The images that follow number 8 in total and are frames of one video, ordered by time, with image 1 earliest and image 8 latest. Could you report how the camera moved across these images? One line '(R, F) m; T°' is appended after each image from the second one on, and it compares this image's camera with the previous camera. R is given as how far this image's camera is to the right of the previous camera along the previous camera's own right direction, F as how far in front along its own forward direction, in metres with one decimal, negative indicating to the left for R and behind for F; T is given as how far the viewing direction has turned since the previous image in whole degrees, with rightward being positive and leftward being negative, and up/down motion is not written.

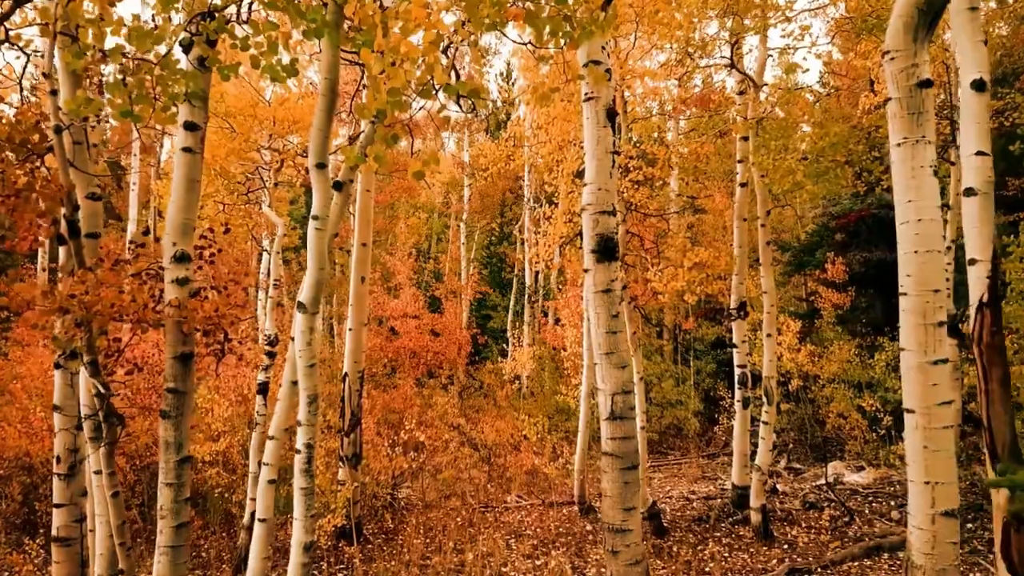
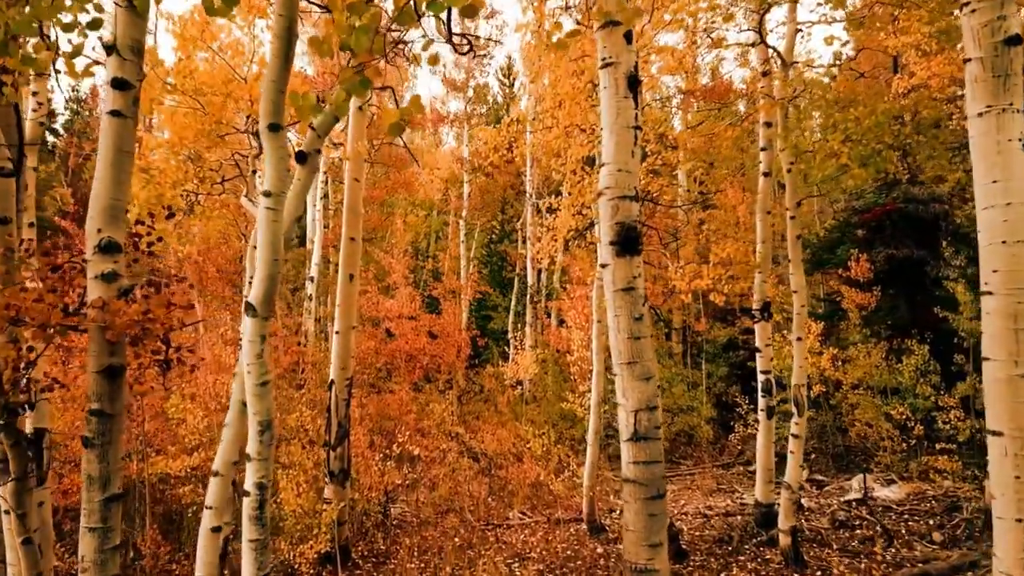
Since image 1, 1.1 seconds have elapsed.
(0.0, +0.9) m; 0°
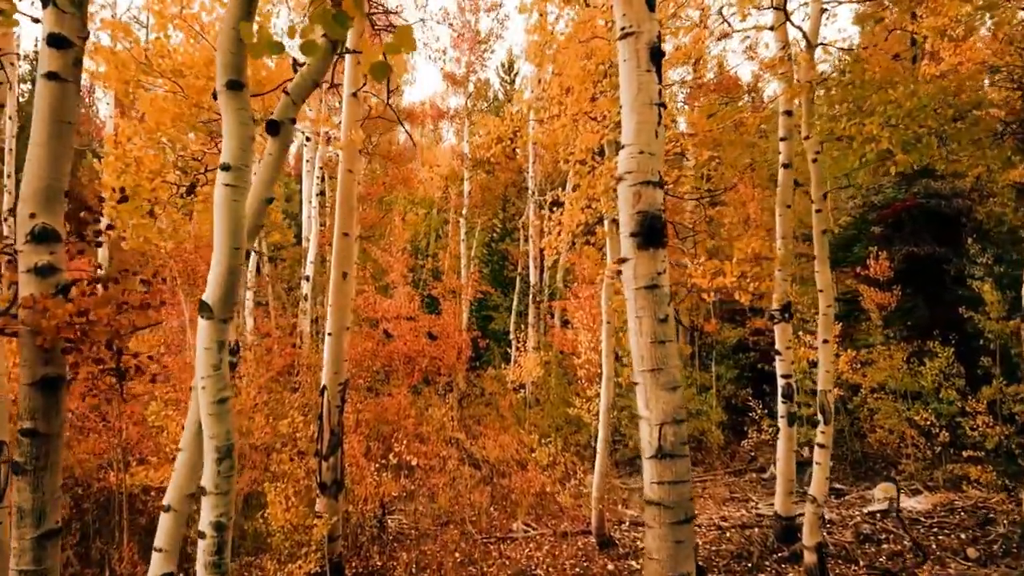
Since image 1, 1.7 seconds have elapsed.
(0.0, +0.6) m; 0°
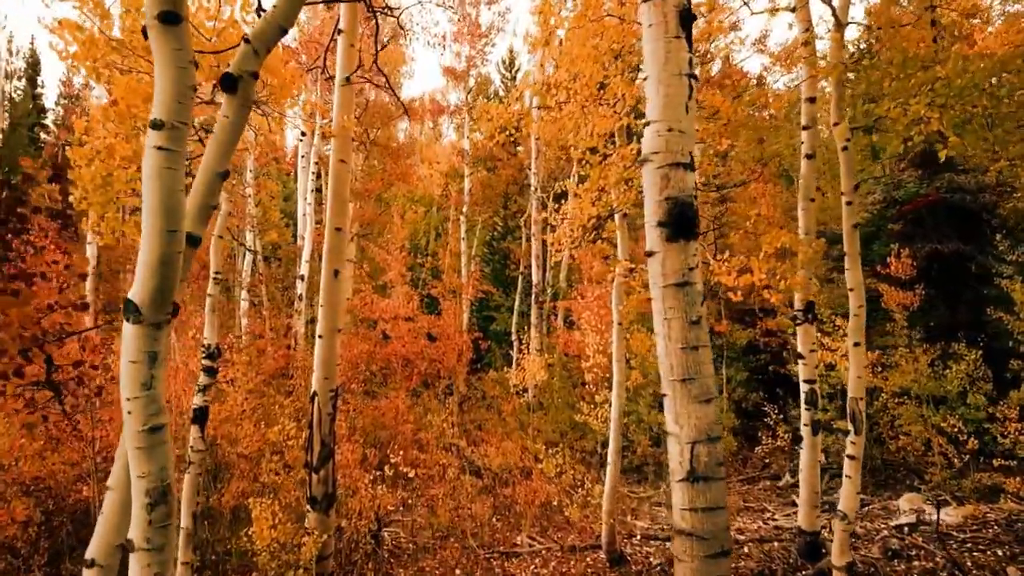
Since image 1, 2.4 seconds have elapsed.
(0.0, +0.6) m; 0°
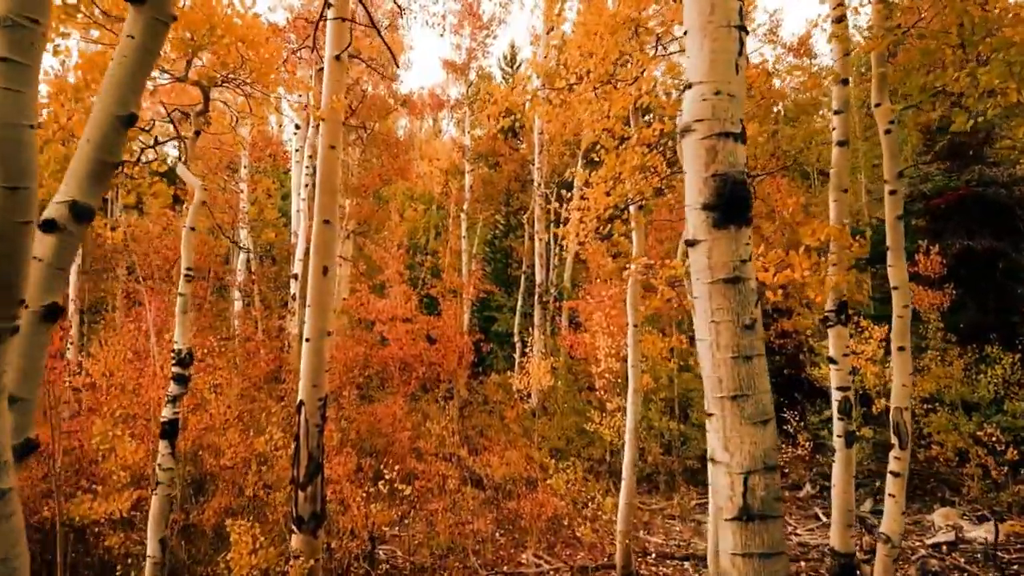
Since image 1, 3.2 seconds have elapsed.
(0.0, +0.7) m; 0°
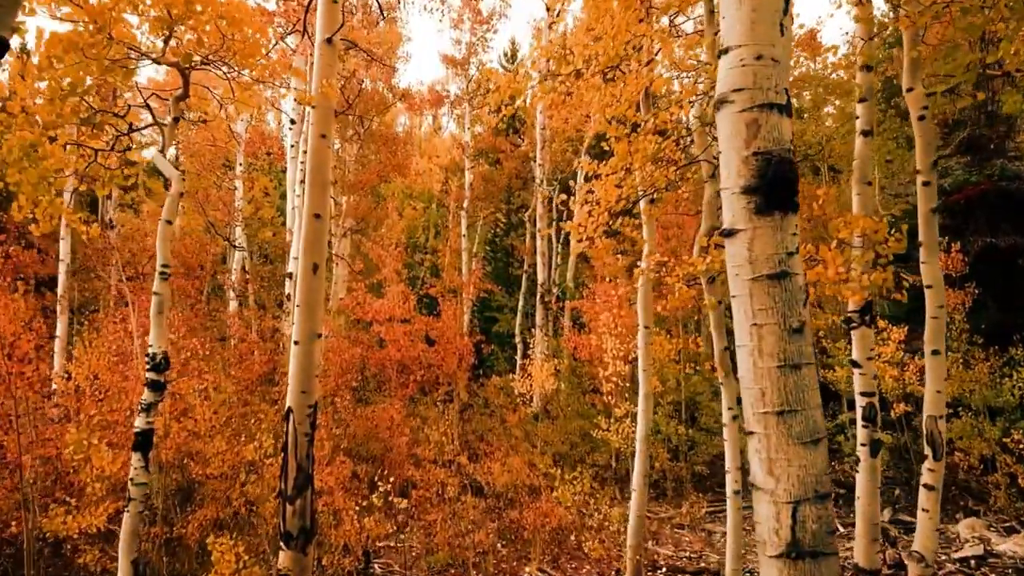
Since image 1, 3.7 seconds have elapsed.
(0.0, +0.5) m; 0°
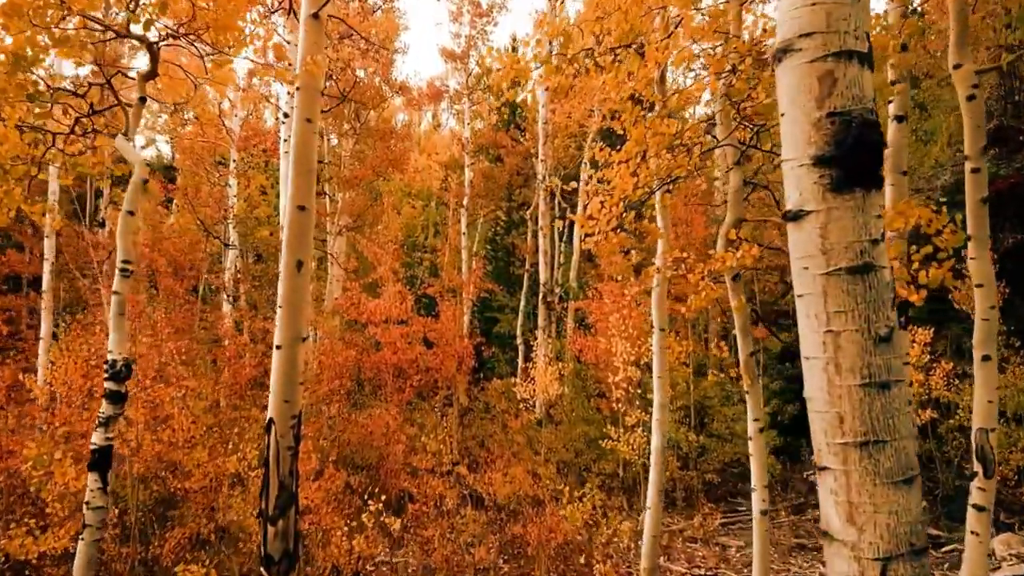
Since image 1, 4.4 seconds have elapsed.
(0.0, +0.6) m; 0°
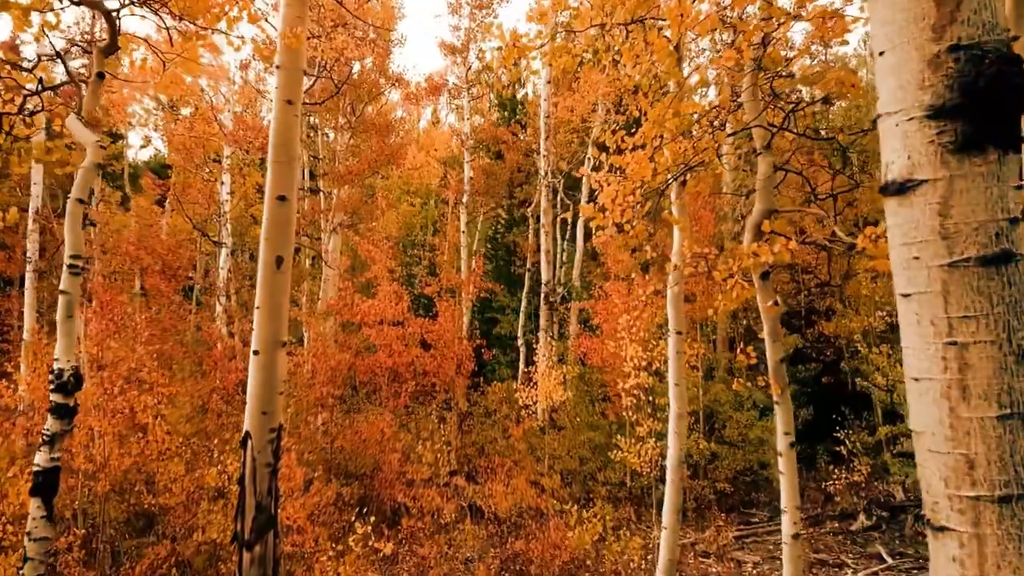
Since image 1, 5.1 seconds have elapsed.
(0.0, +0.6) m; 0°
